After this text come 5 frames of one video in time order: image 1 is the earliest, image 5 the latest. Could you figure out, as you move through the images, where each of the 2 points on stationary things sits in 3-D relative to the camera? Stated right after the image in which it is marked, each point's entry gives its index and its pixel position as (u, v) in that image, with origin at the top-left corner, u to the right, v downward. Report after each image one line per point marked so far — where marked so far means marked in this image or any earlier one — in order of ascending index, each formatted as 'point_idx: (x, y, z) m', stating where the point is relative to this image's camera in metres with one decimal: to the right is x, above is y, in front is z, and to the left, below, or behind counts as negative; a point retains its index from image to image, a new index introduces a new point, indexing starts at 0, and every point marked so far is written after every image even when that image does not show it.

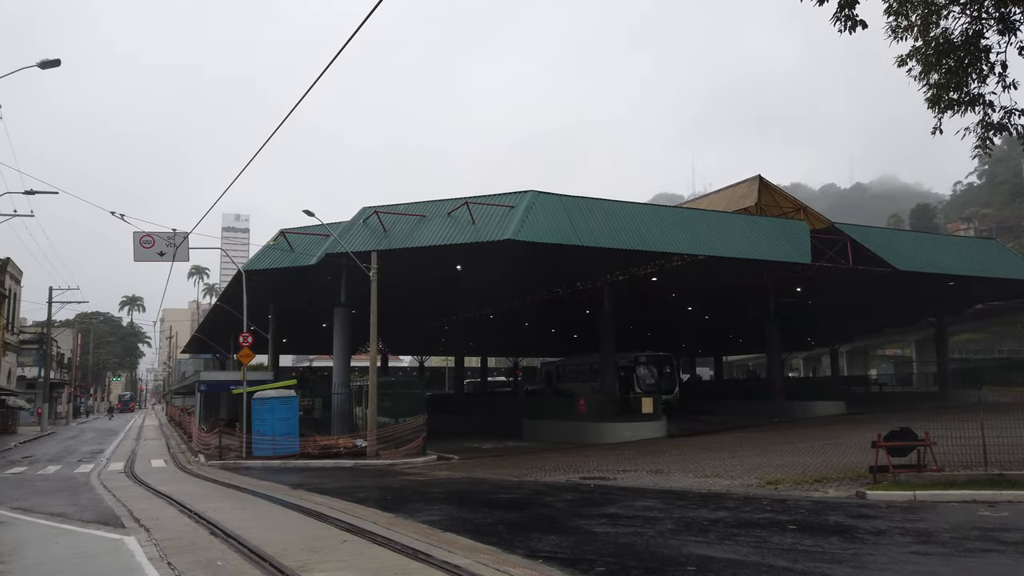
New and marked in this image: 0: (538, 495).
0: (+0.5, -3.9, +13.4) m
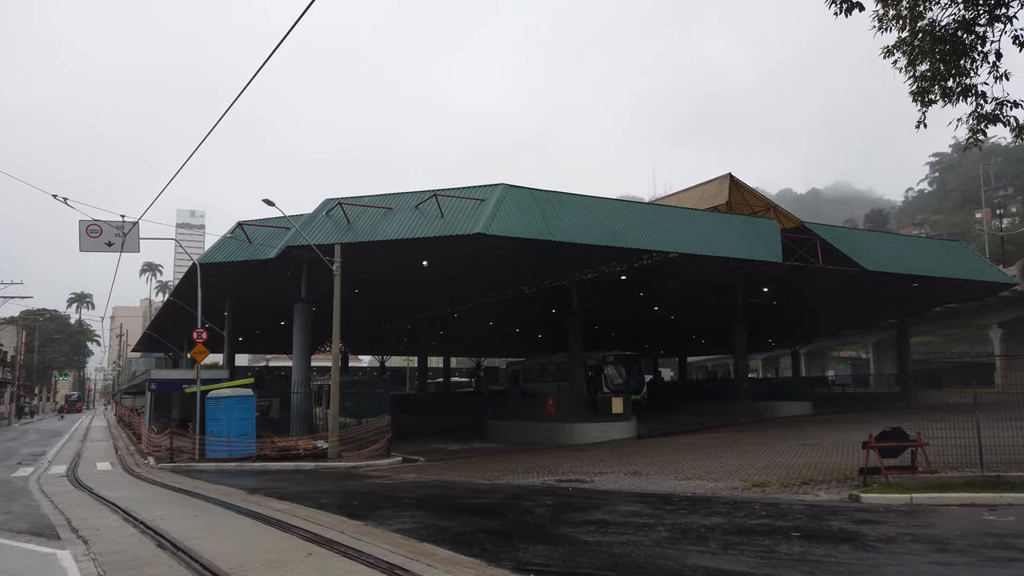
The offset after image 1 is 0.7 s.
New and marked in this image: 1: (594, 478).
0: (+0.1, -3.7, +12.6) m
1: (+1.9, -4.3, +16.2) m
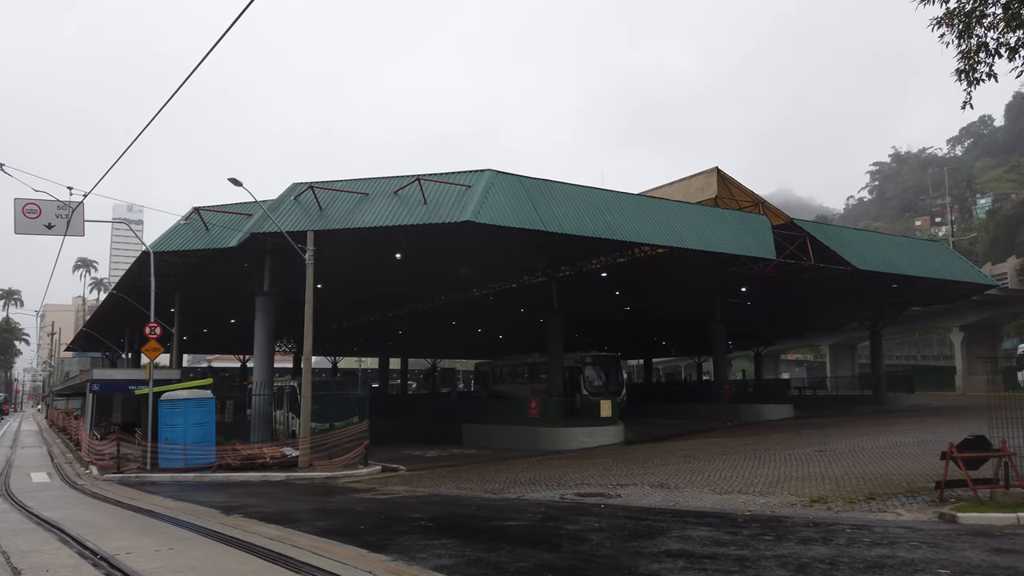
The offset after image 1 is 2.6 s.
0: (+0.6, -3.5, +10.7) m
1: (+2.1, -4.1, +14.5) m
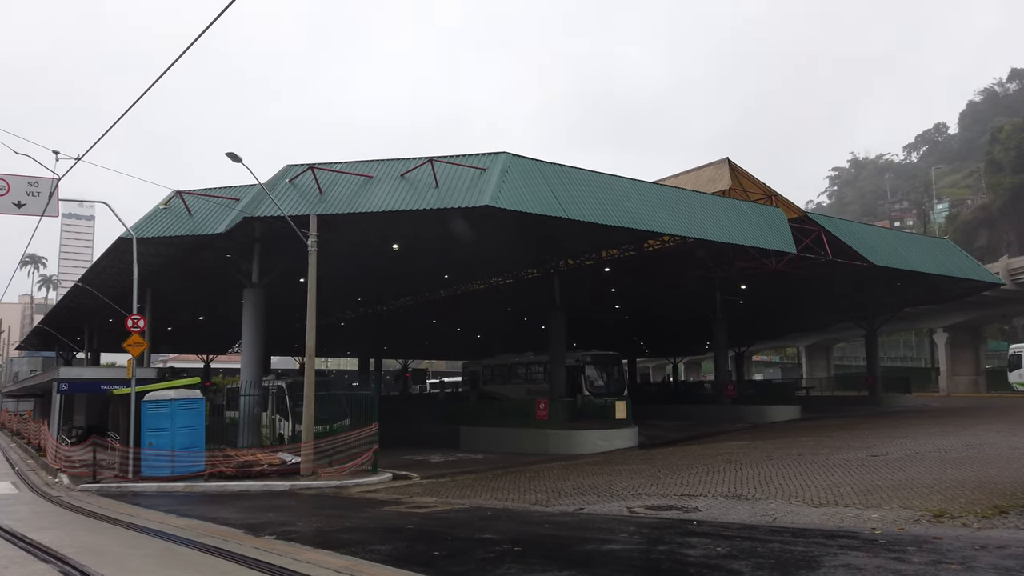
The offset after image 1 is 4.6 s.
0: (+1.9, -3.2, +9.1) m
1: (+3.2, -3.8, +12.9) m
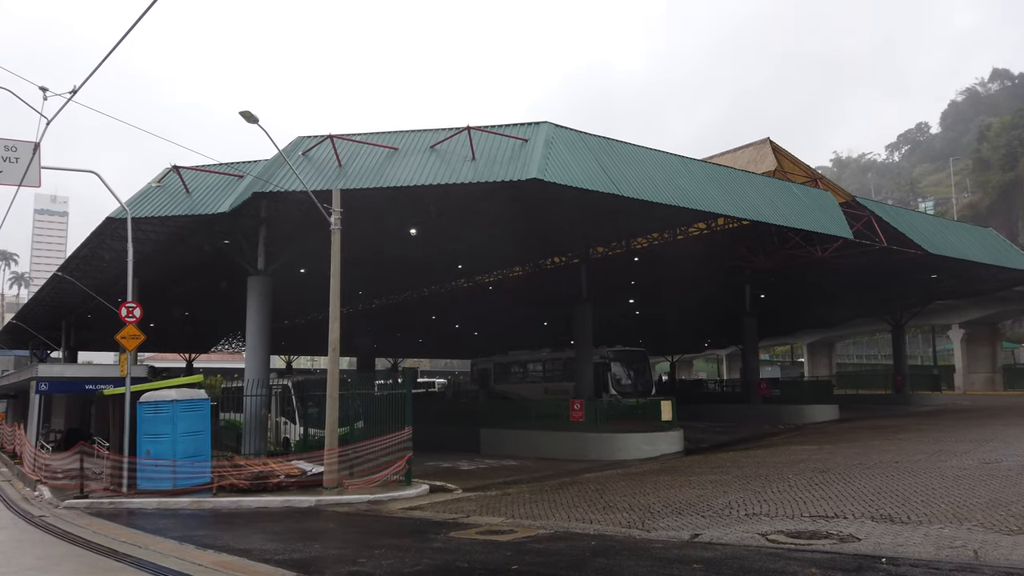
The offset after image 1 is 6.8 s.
0: (+3.5, -2.9, +6.6) m
1: (+4.8, -3.5, +10.4) m
